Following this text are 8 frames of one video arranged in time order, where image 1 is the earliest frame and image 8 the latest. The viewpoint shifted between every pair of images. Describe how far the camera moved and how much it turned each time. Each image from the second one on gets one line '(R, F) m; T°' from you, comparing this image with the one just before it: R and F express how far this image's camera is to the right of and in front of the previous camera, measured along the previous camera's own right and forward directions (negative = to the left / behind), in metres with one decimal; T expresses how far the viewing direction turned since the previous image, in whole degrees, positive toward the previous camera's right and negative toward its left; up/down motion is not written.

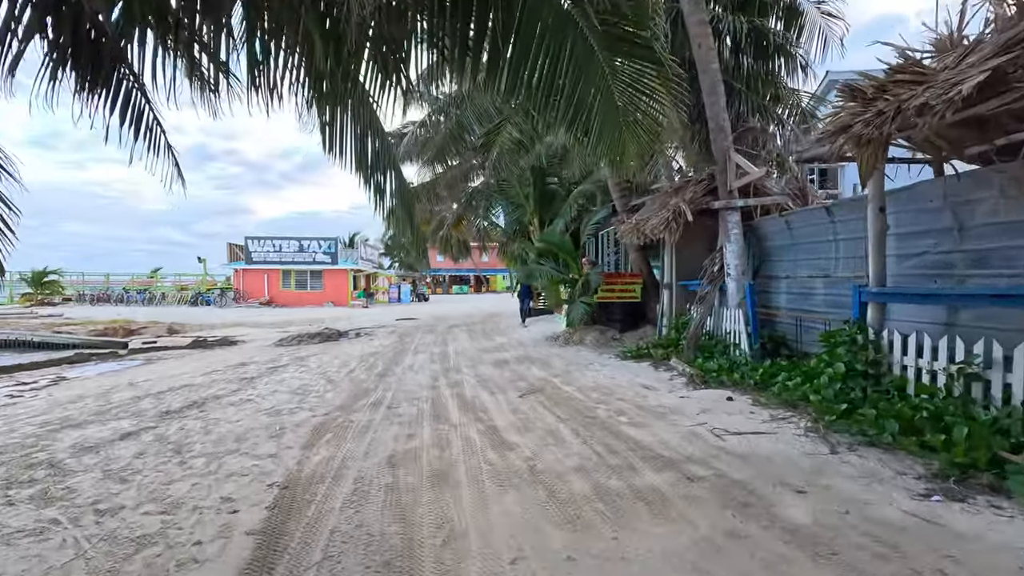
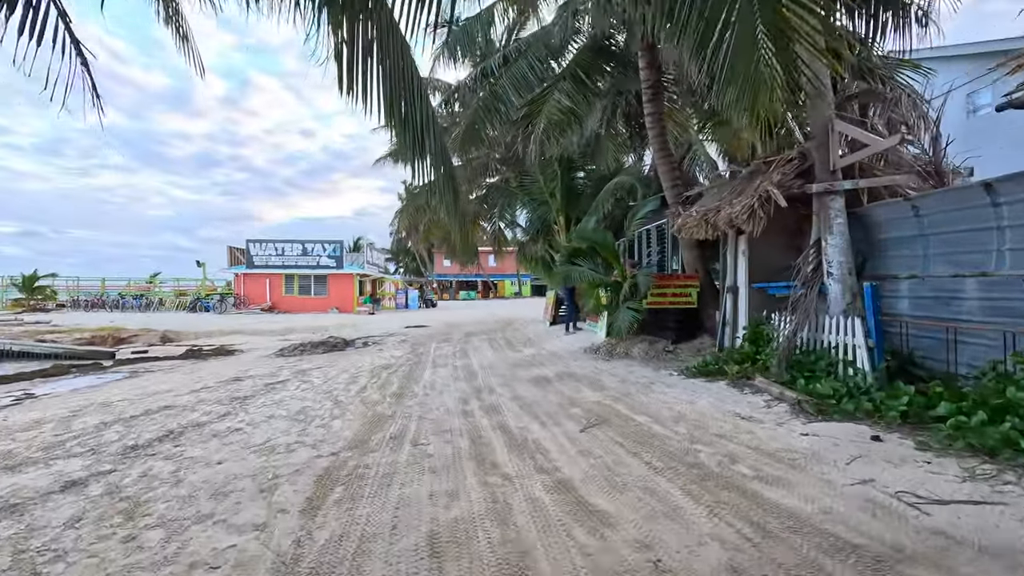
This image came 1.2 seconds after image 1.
(-0.5, +1.3) m; 0°
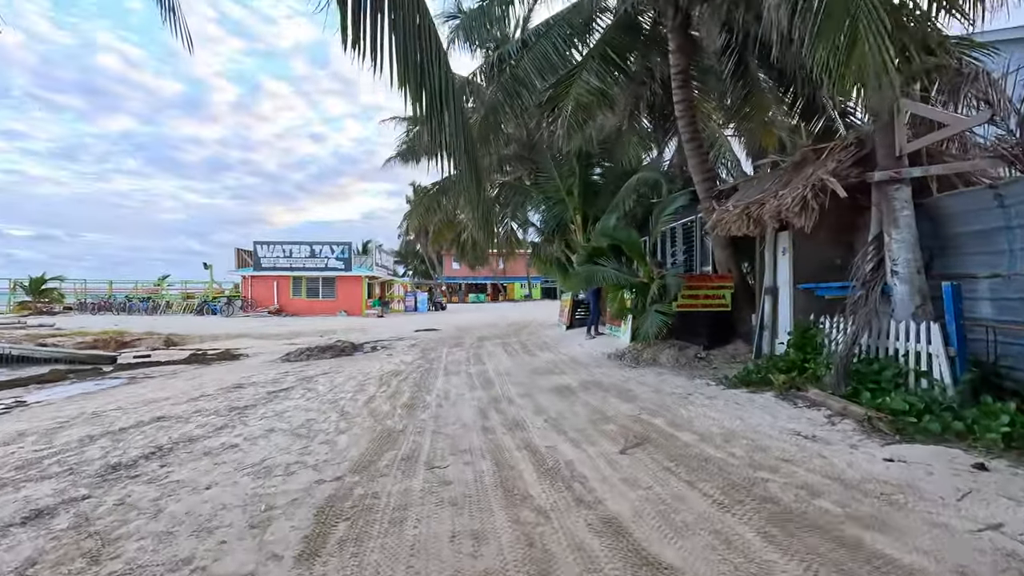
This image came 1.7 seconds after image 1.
(-0.2, +0.6) m; -1°
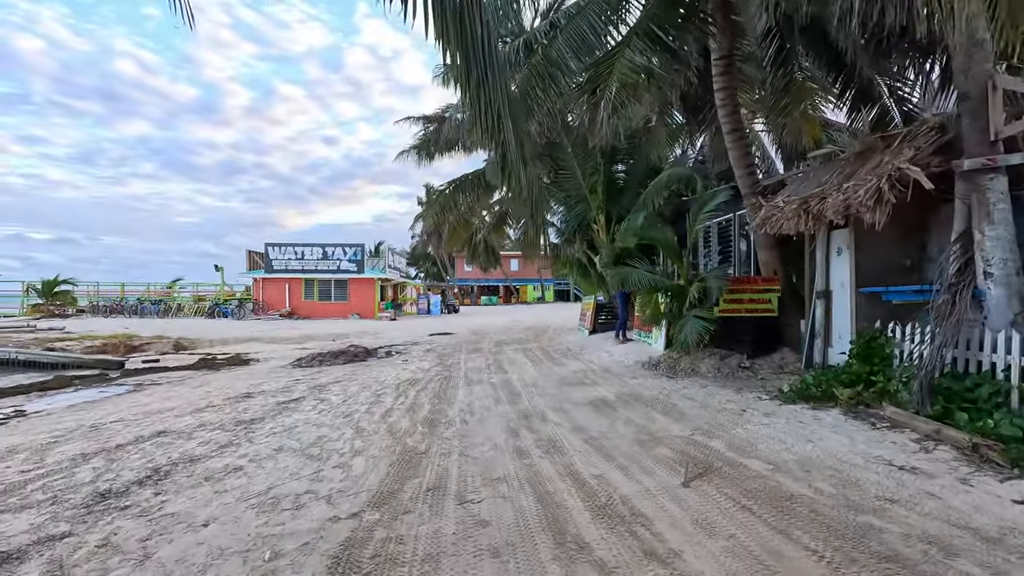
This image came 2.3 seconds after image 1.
(-0.2, +0.6) m; -1°
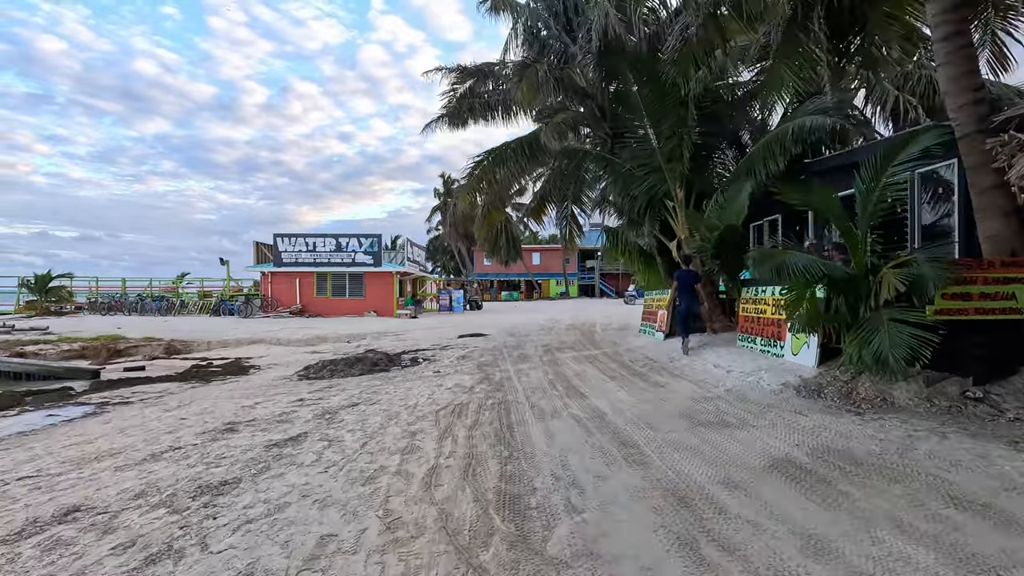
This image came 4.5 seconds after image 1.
(-0.8, +2.4) m; -2°
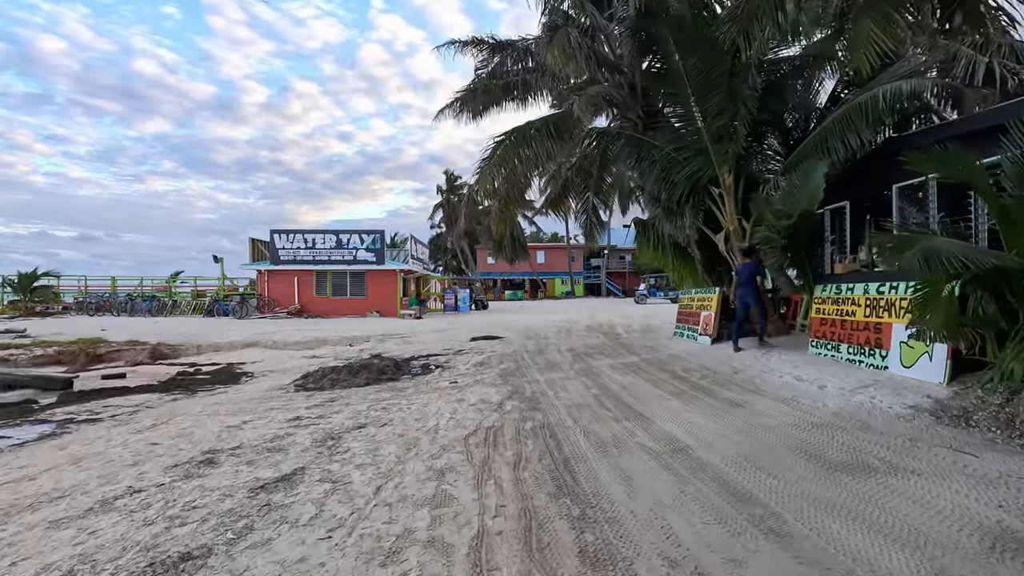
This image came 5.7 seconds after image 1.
(-0.4, +1.2) m; 0°
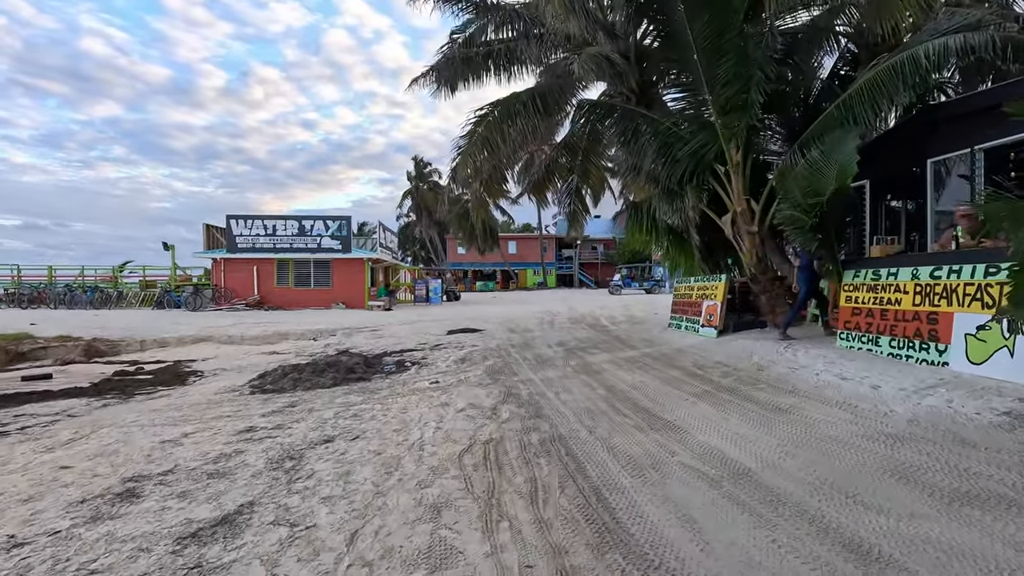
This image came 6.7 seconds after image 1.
(-0.3, +1.0) m; +3°
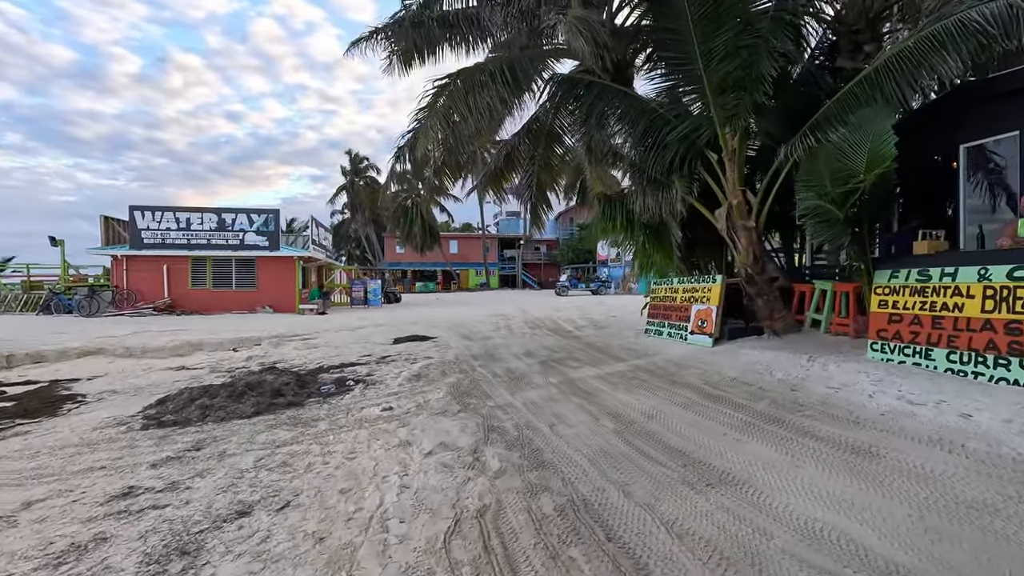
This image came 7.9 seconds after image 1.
(-0.4, +1.3) m; +7°
